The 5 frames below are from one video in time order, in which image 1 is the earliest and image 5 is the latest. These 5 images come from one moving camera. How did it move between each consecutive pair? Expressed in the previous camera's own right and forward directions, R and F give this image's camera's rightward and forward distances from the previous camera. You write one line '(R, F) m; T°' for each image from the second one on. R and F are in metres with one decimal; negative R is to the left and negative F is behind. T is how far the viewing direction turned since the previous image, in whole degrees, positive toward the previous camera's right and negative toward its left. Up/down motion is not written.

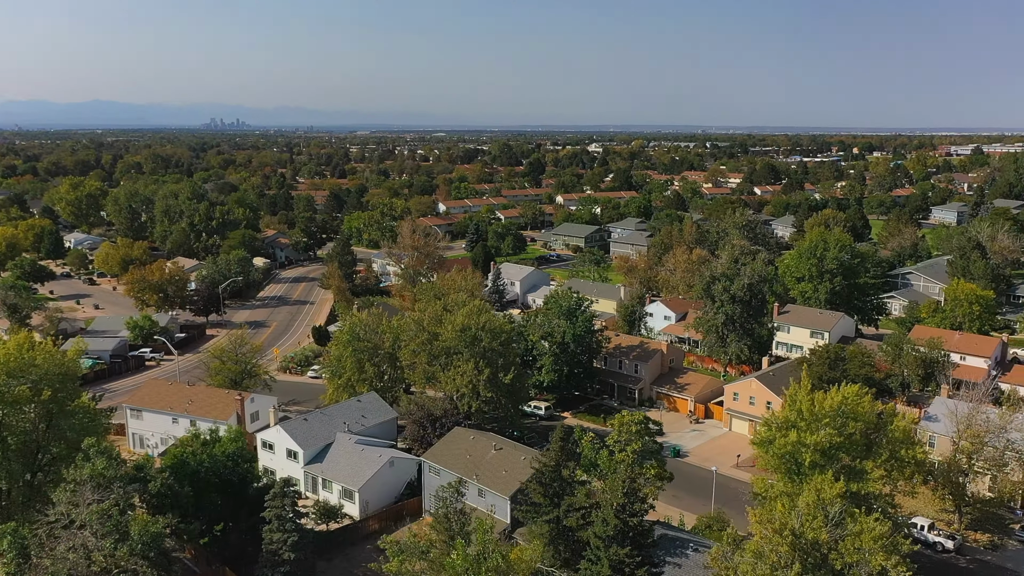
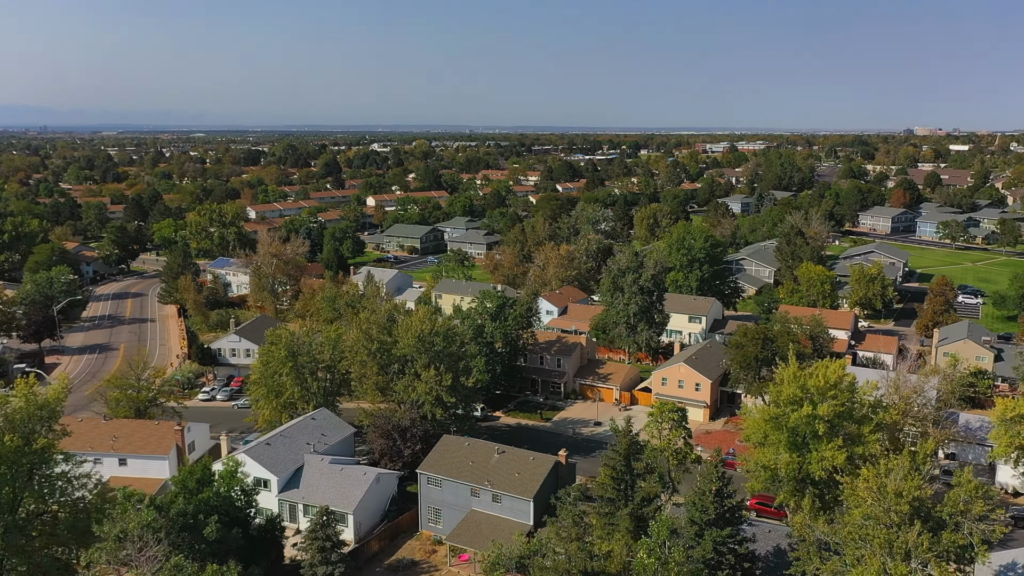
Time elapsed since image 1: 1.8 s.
(-6.7, +1.0) m; +15°
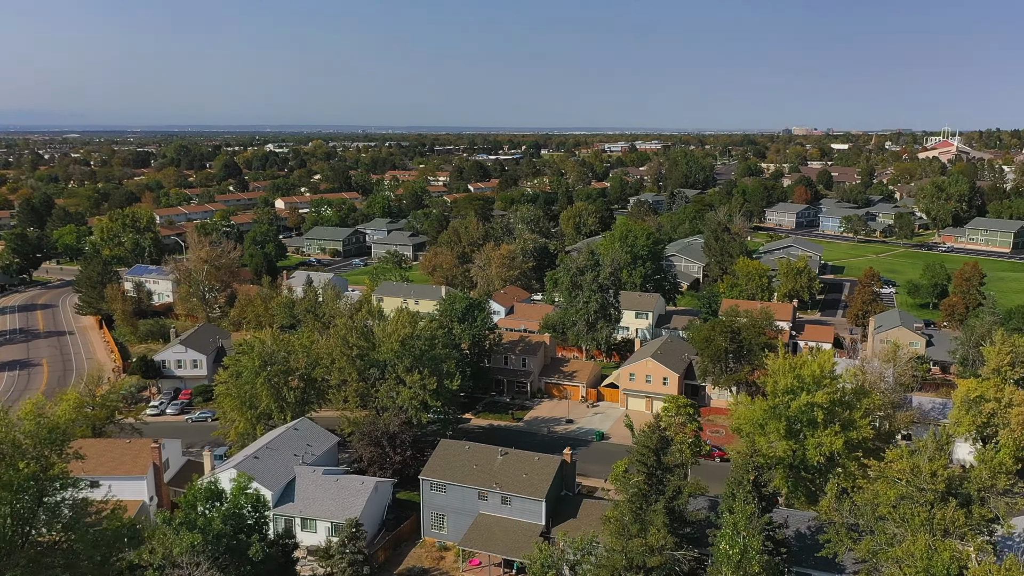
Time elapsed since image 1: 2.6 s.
(-3.1, +0.3) m; +7°
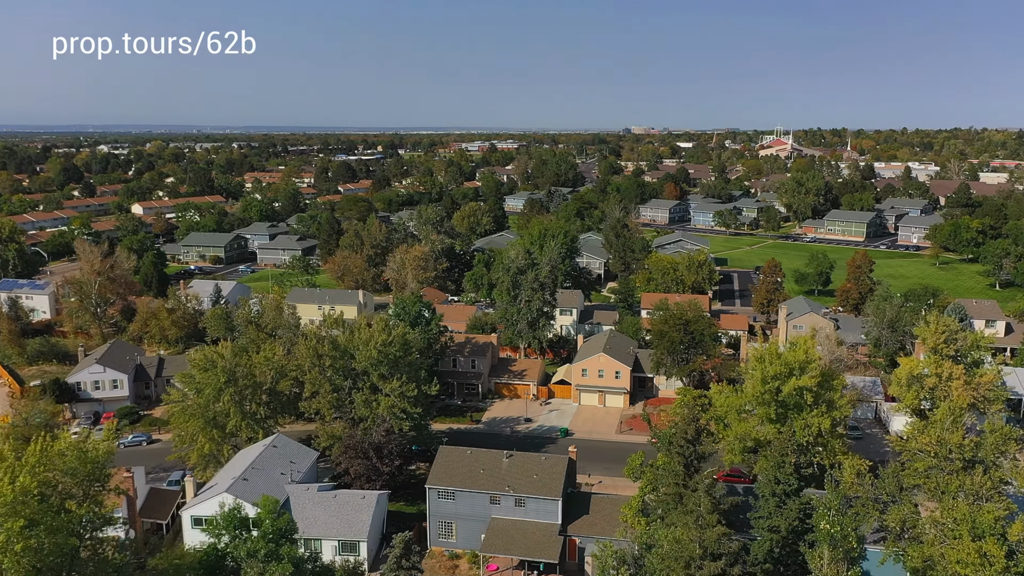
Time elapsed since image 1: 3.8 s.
(-4.5, +0.5) m; +10°
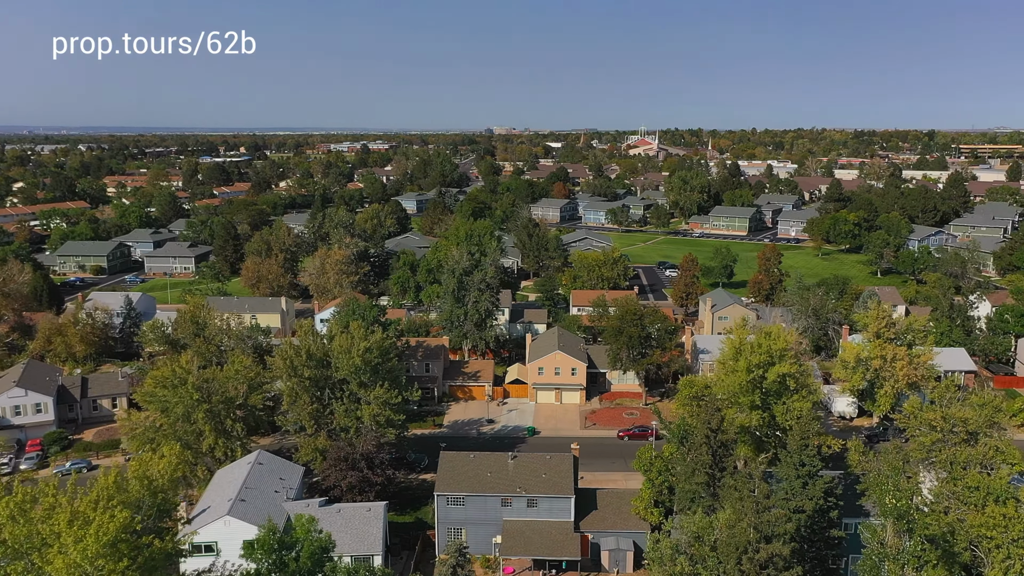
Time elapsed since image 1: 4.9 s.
(-4.1, +0.4) m; +9°
